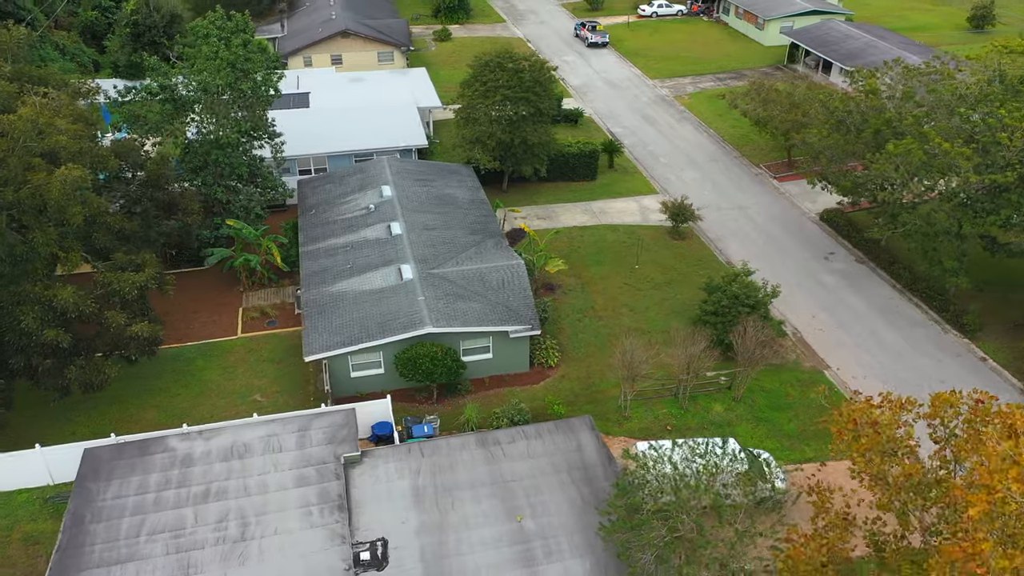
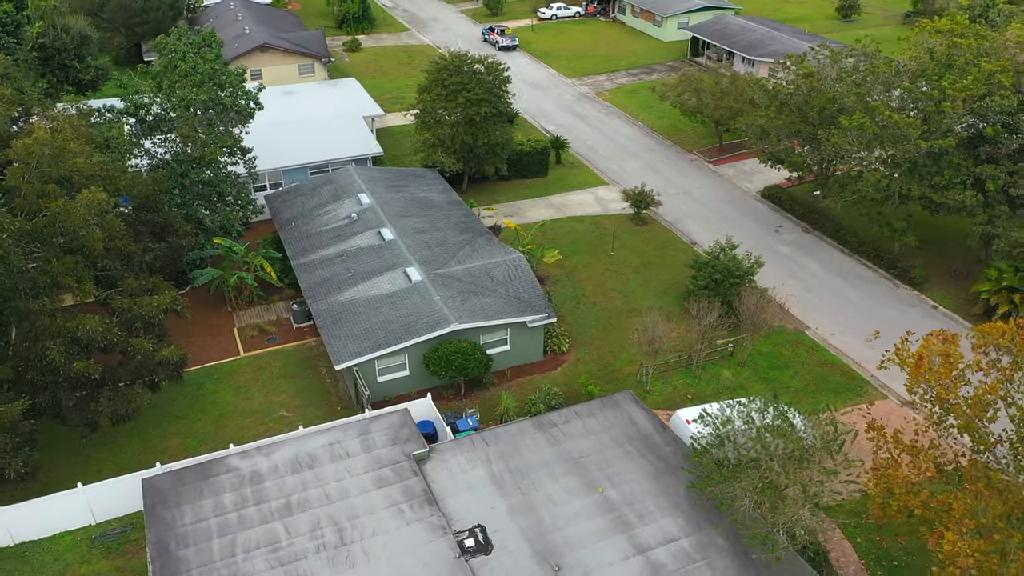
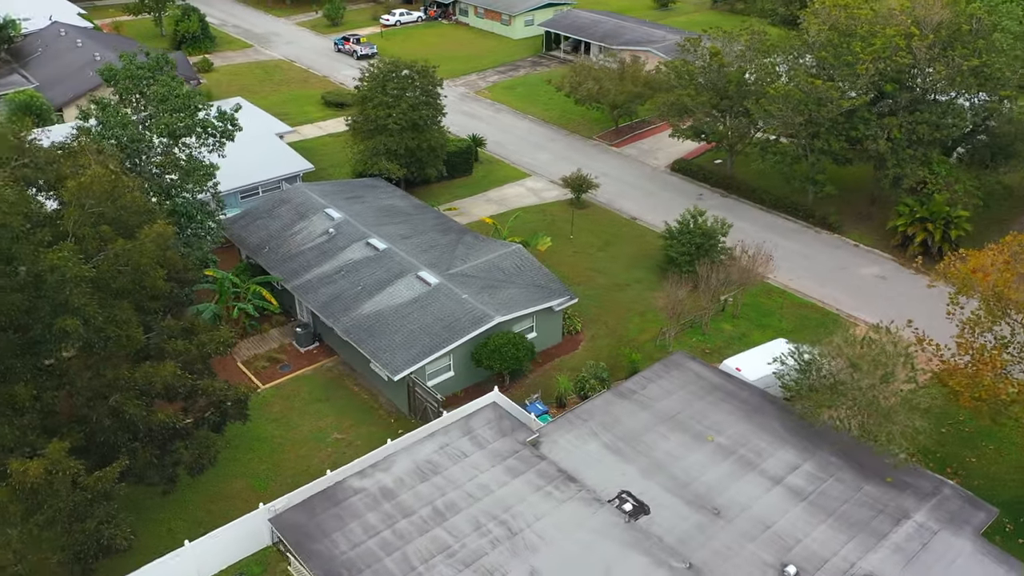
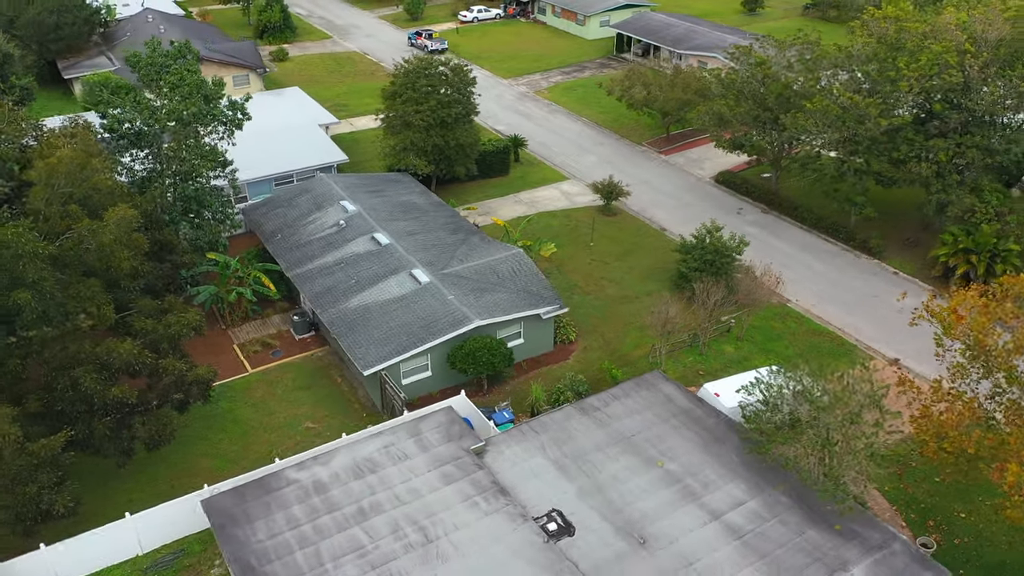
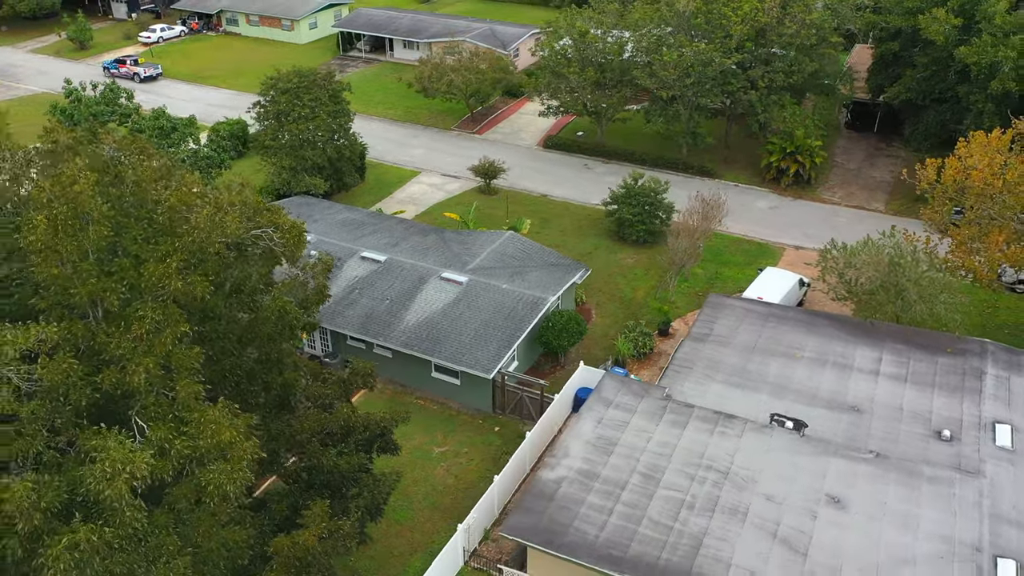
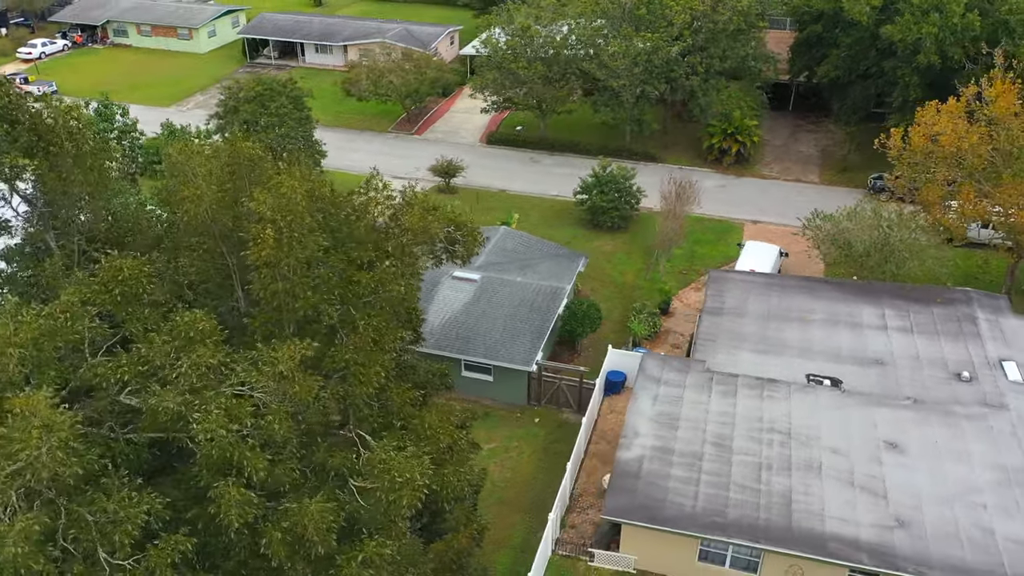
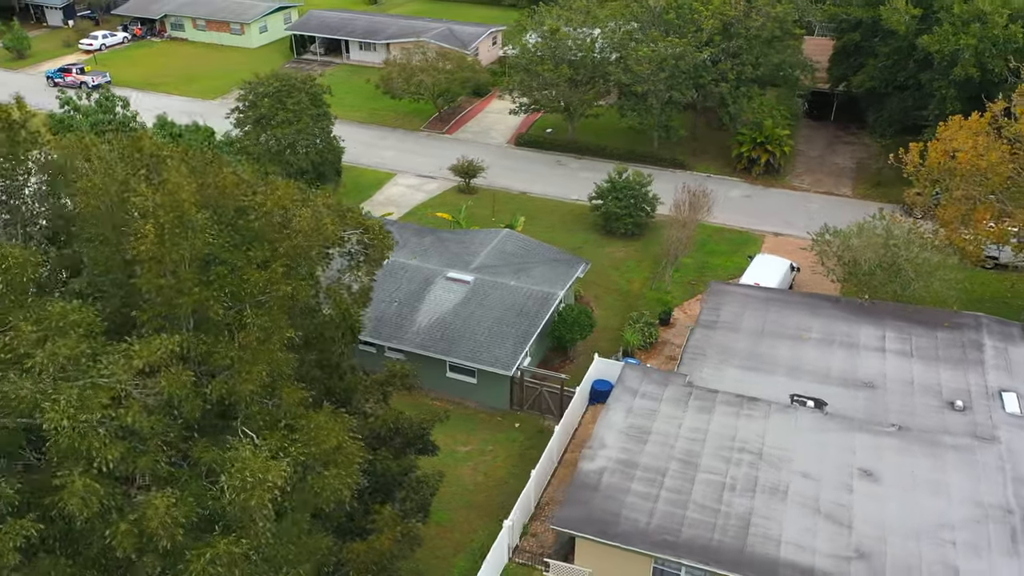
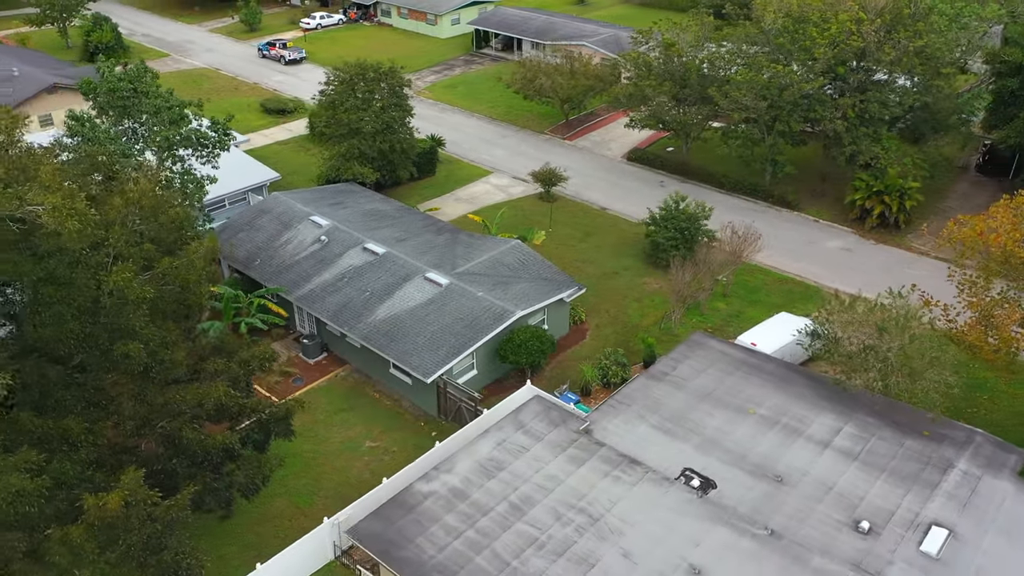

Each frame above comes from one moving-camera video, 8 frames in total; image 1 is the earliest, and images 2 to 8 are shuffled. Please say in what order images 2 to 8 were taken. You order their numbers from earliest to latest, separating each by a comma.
2, 4, 3, 8, 5, 7, 6
